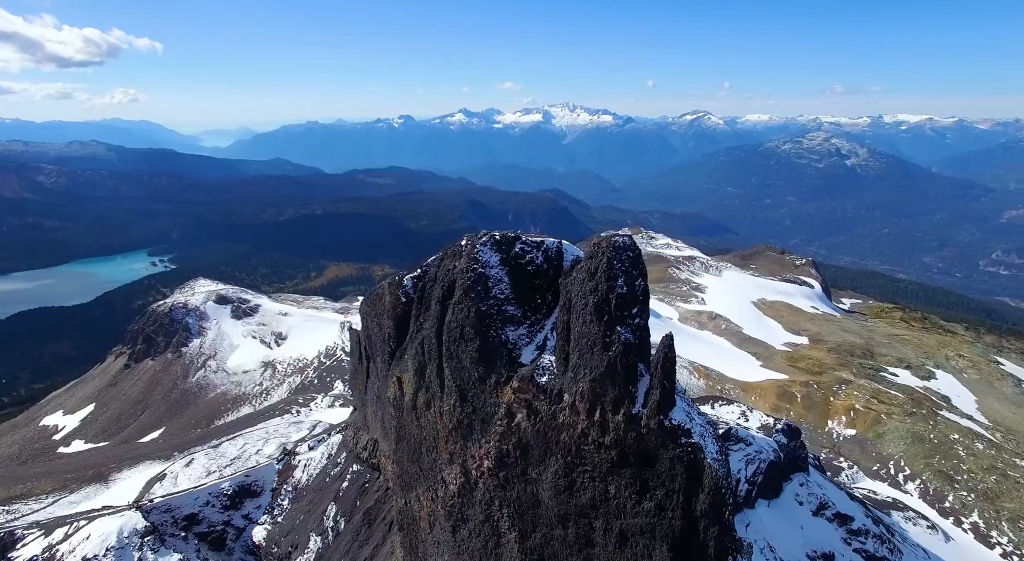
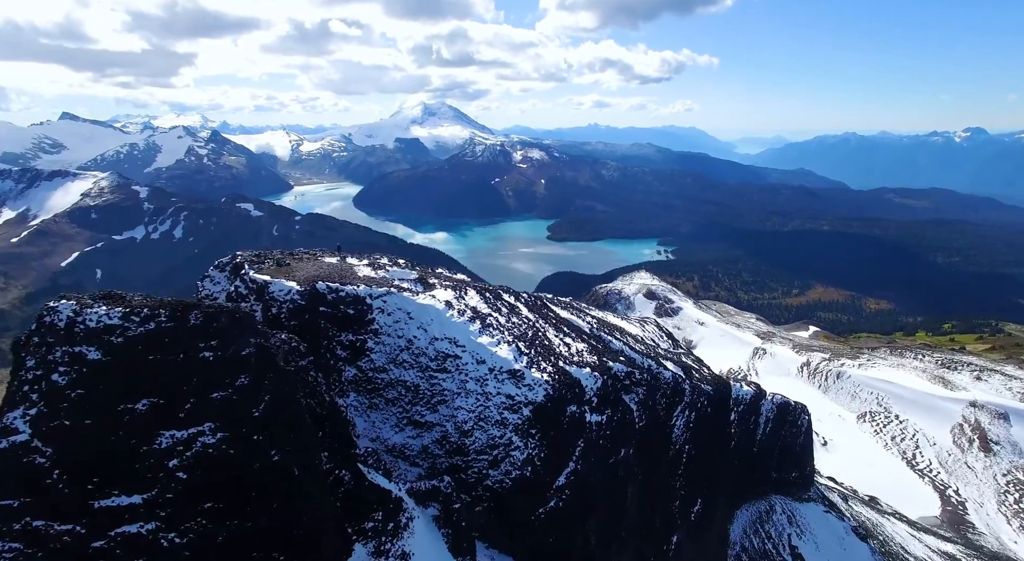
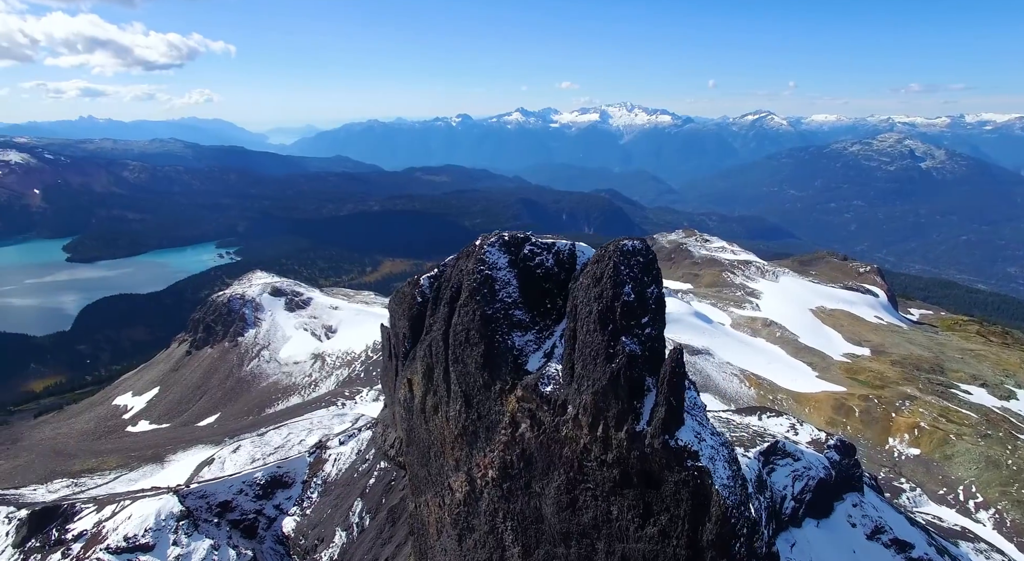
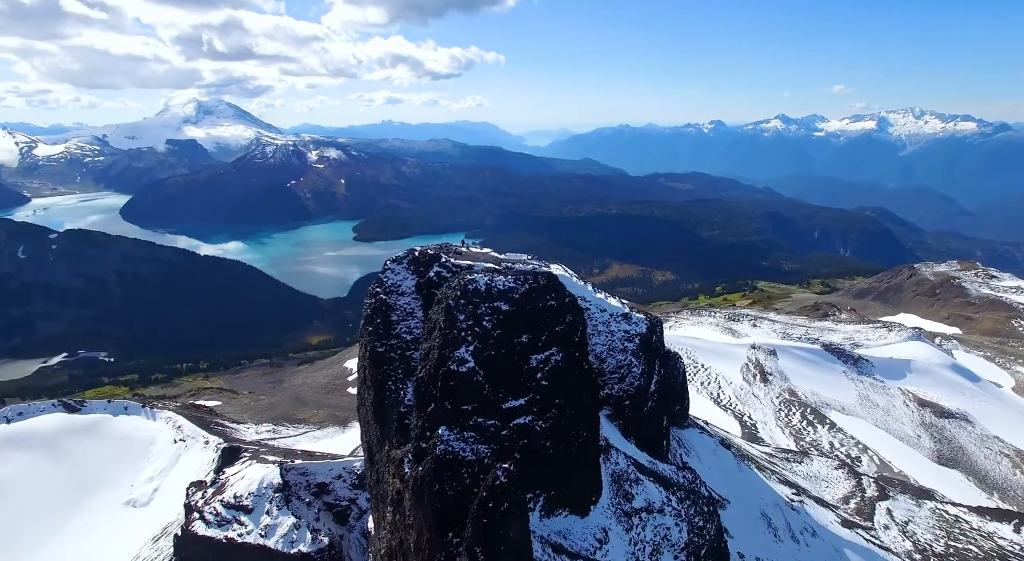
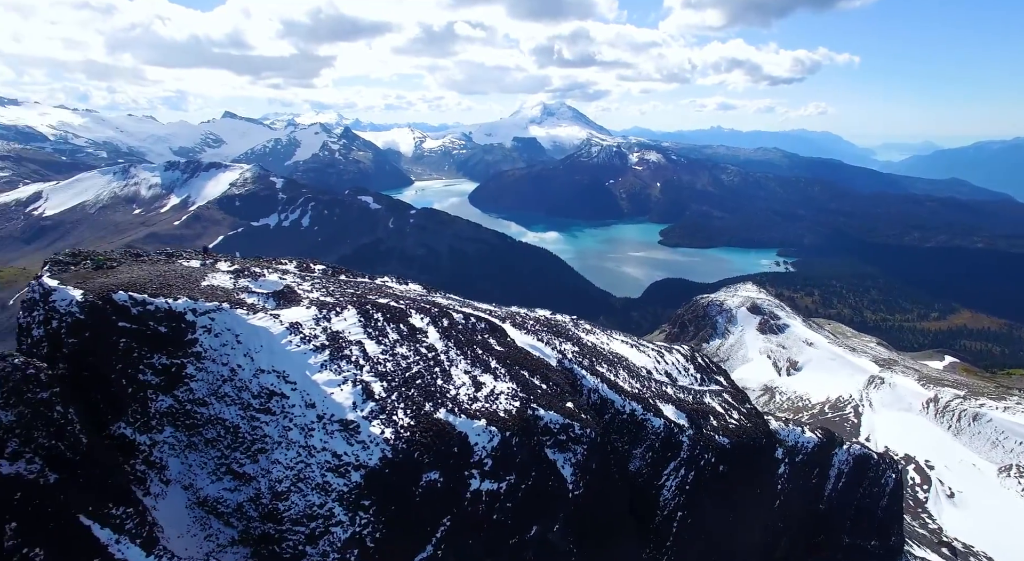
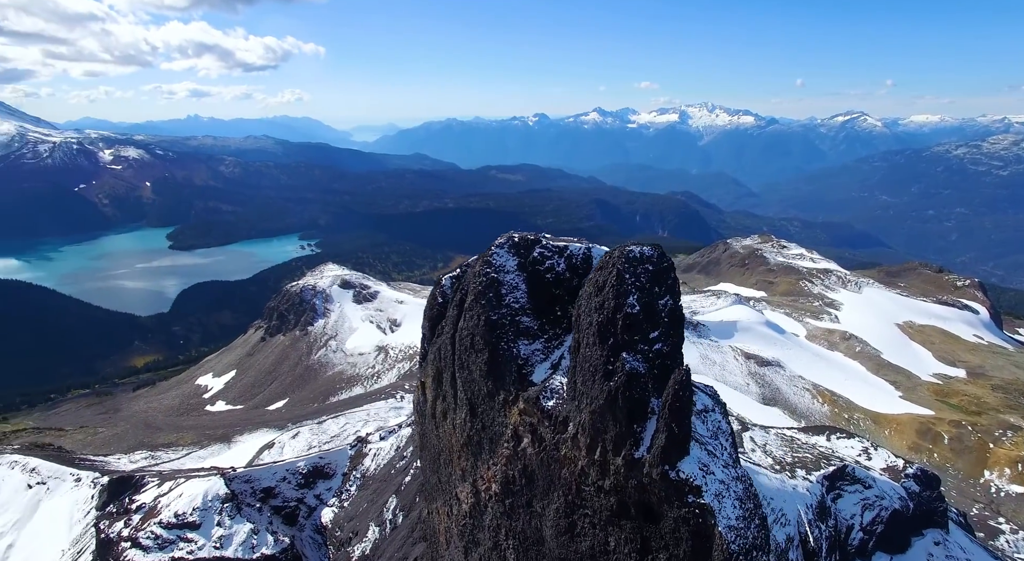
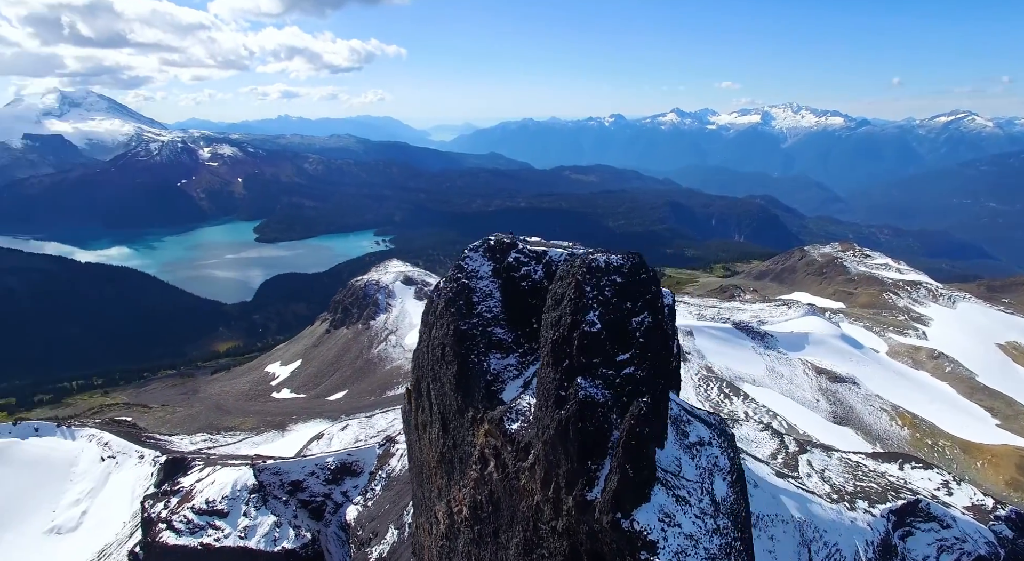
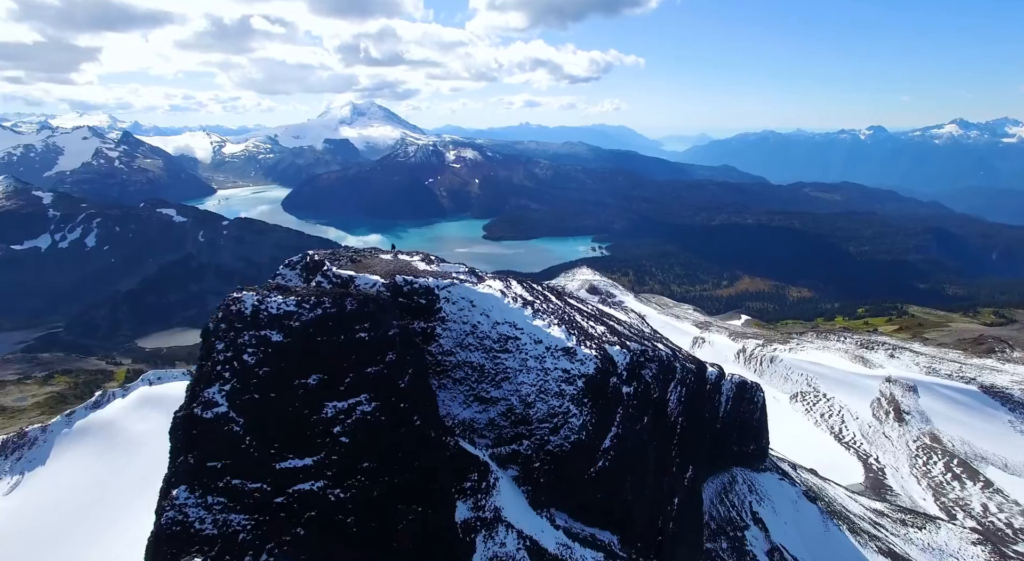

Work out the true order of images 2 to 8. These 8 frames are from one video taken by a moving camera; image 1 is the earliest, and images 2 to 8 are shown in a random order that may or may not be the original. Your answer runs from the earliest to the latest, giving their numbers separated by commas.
3, 6, 7, 4, 8, 2, 5
